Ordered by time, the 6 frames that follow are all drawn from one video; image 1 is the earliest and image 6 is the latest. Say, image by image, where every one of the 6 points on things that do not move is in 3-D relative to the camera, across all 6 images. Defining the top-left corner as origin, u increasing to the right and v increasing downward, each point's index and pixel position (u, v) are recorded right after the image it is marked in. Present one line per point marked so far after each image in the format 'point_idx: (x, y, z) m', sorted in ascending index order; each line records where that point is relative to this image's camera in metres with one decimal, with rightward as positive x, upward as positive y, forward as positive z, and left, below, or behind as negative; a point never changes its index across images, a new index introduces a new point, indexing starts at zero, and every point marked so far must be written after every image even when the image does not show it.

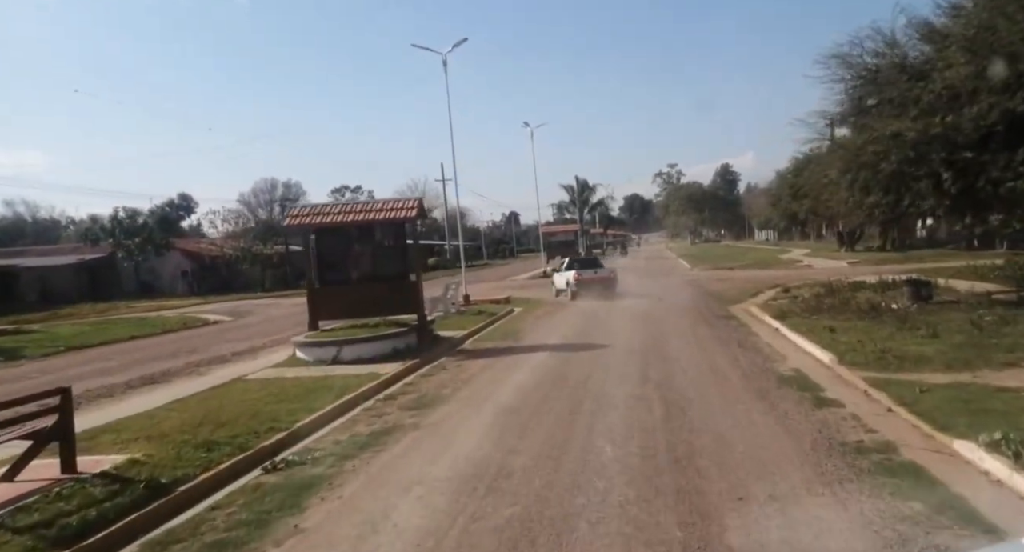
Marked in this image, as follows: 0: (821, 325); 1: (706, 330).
0: (+7.0, -1.1, +18.4) m
1: (+4.7, -1.3, +19.6) m
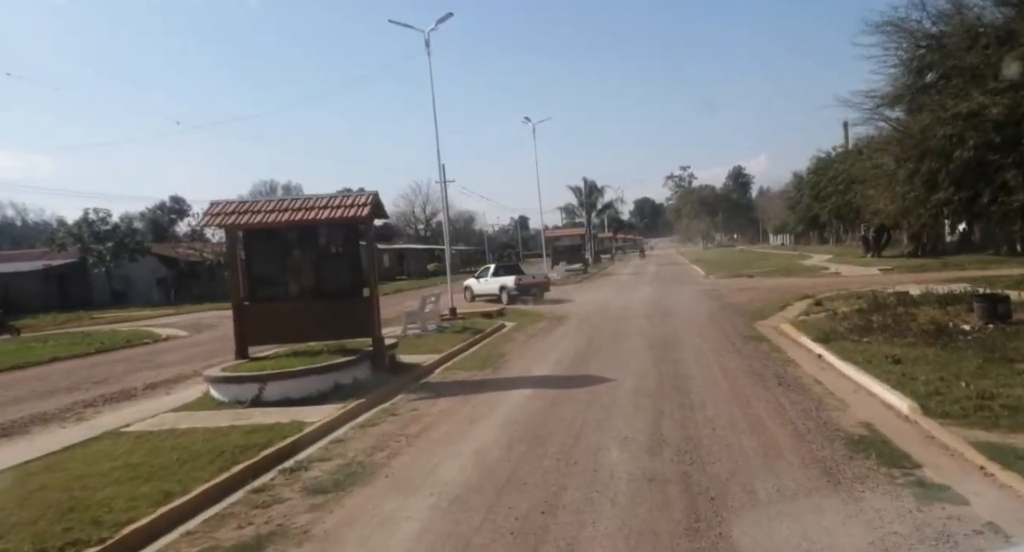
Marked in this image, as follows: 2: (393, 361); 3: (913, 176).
0: (+6.6, -1.4, +14.6) m
1: (+4.3, -1.6, +15.8) m
2: (-2.3, -1.7, +15.8) m
3: (+8.3, +2.0, +16.7) m
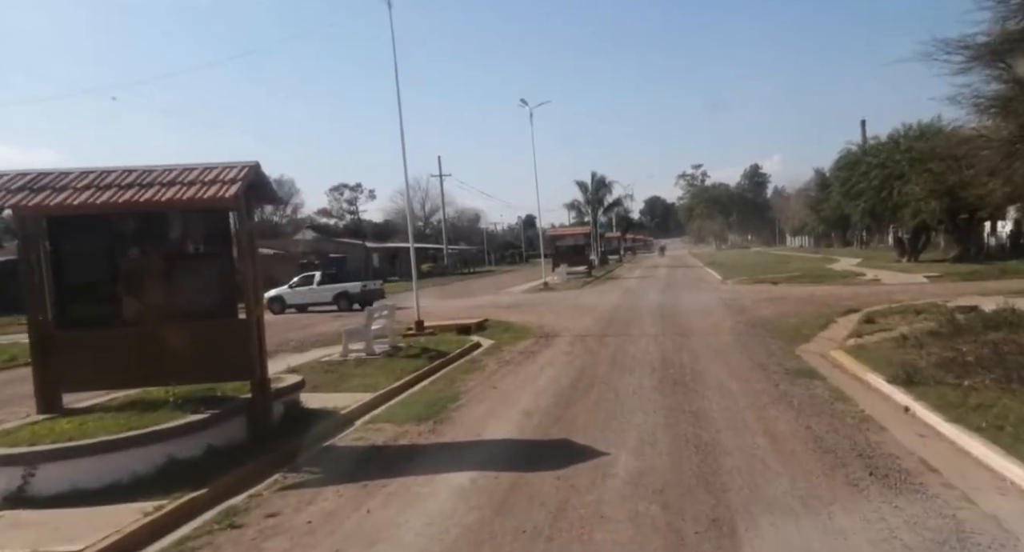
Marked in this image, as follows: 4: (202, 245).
0: (+5.9, -1.6, +9.7) m
1: (+3.6, -1.8, +10.9) m
2: (-3.0, -1.8, +11.0) m
3: (+7.6, +1.8, +11.8) m
4: (-3.8, +0.4, +9.9) m
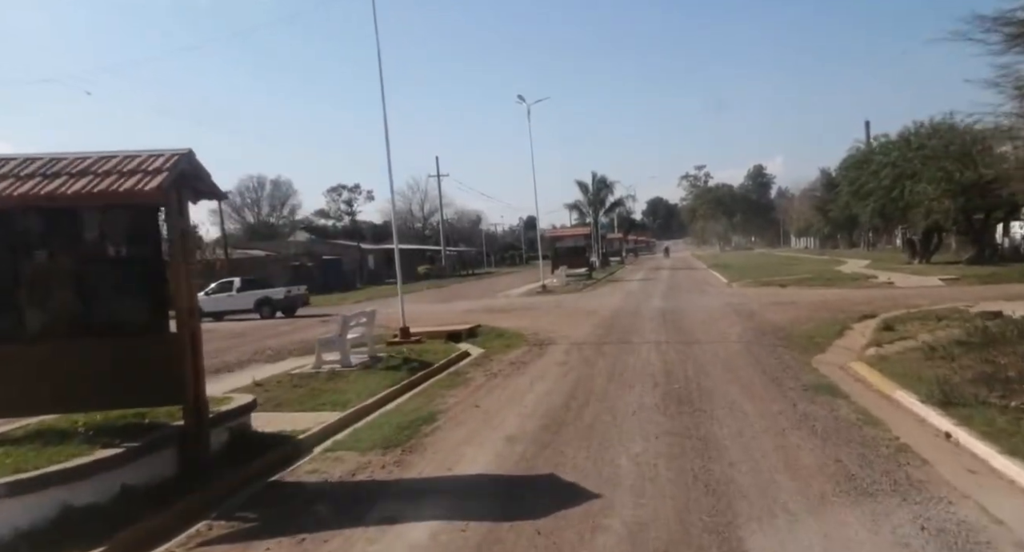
0: (+5.7, -1.7, +8.2) m
1: (+3.4, -1.9, +9.4) m
2: (-3.2, -1.9, +9.5) m
3: (+7.4, +1.7, +10.3) m
4: (-4.0, +0.3, +8.4) m
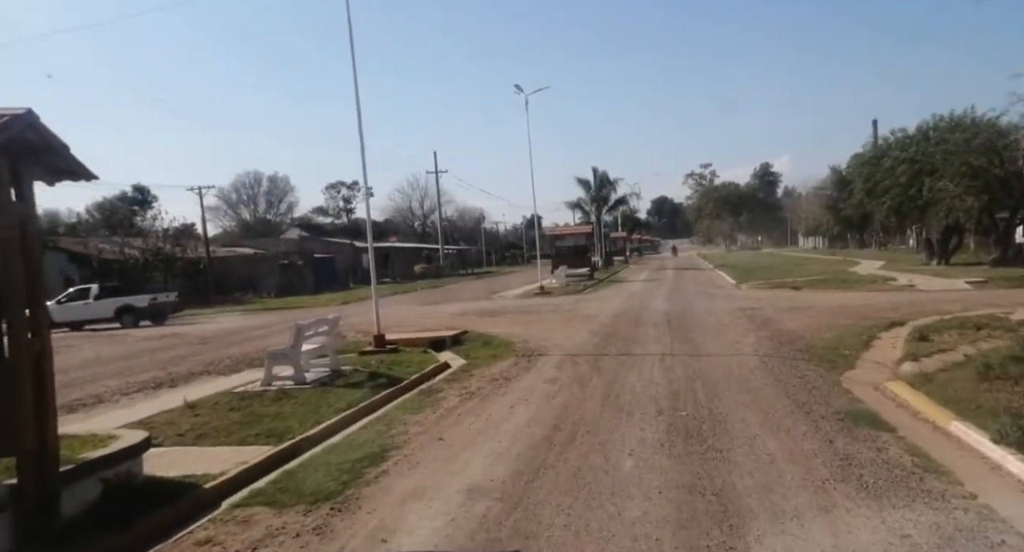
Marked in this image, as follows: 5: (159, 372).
0: (+5.3, -1.8, +6.0) m
1: (+3.0, -2.0, +7.2) m
2: (-3.6, -2.0, +7.3) m
3: (+7.1, +1.6, +8.0) m
4: (-4.4, +0.2, +6.2) m
5: (-7.3, -2.0, +16.8) m
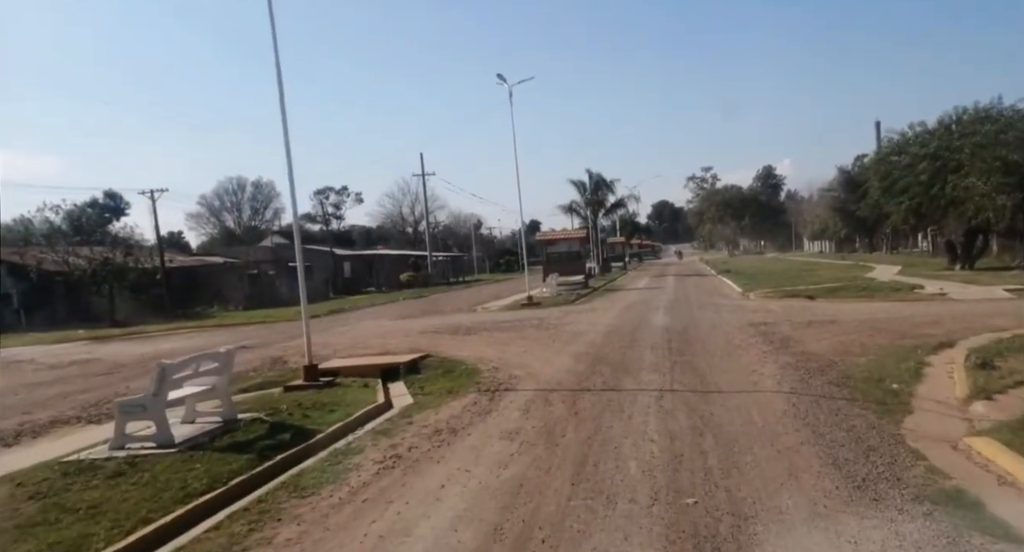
0: (+4.6, -1.9, +2.4) m
1: (+2.3, -2.1, +3.6) m
2: (-4.3, -2.2, +3.8) m
3: (+6.3, +1.5, +4.5) m
4: (-5.1, 0.0, +2.7) m
5: (-8.0, -2.3, +13.2) m
